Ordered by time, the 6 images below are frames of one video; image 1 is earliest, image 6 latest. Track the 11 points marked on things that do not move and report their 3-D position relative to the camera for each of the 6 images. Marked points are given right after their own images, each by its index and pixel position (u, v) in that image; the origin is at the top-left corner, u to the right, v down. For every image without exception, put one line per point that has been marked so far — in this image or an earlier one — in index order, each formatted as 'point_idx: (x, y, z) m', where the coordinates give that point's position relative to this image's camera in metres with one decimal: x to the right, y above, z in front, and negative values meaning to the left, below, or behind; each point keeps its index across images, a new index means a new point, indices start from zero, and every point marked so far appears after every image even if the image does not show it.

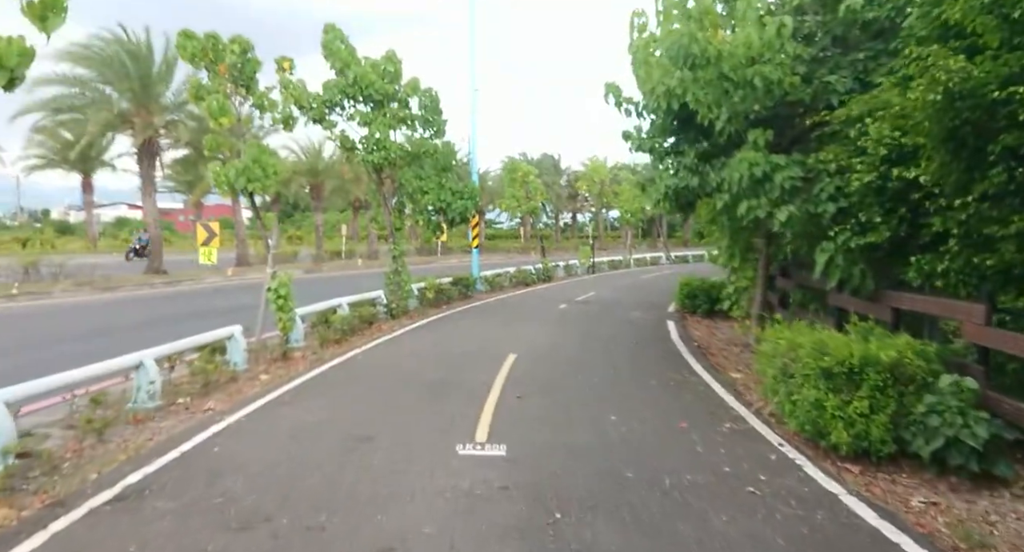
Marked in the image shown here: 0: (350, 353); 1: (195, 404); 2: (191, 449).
0: (-3.1, -1.5, +11.4) m
1: (-4.2, -1.7, +7.8) m
2: (-3.2, -1.7, +5.9) m
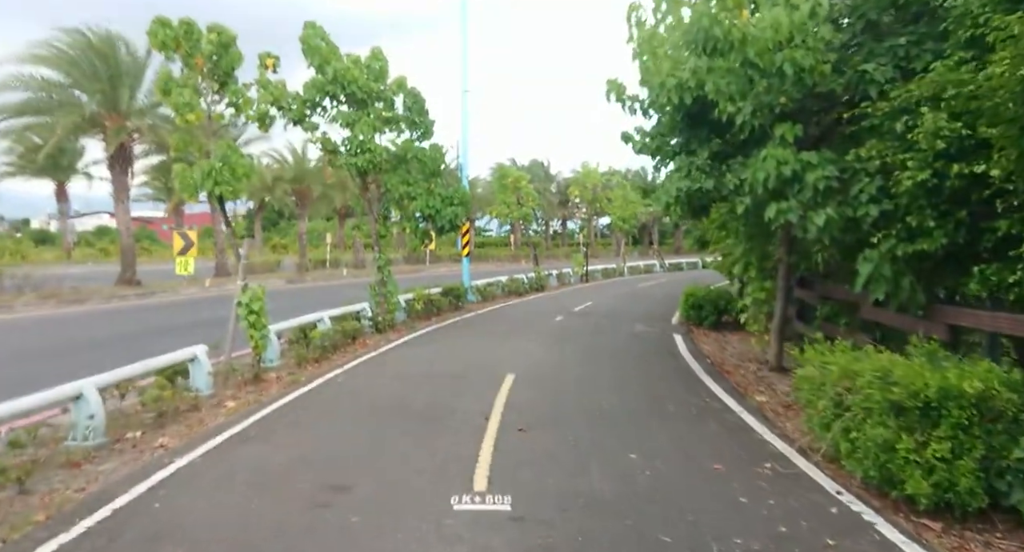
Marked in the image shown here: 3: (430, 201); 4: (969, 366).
0: (-3.2, -1.7, +10.4) m
1: (-4.2, -1.9, +6.7) m
2: (-3.1, -1.9, +4.8) m
3: (-2.3, +2.1, +16.4) m
4: (+3.6, -0.7, +4.7) m
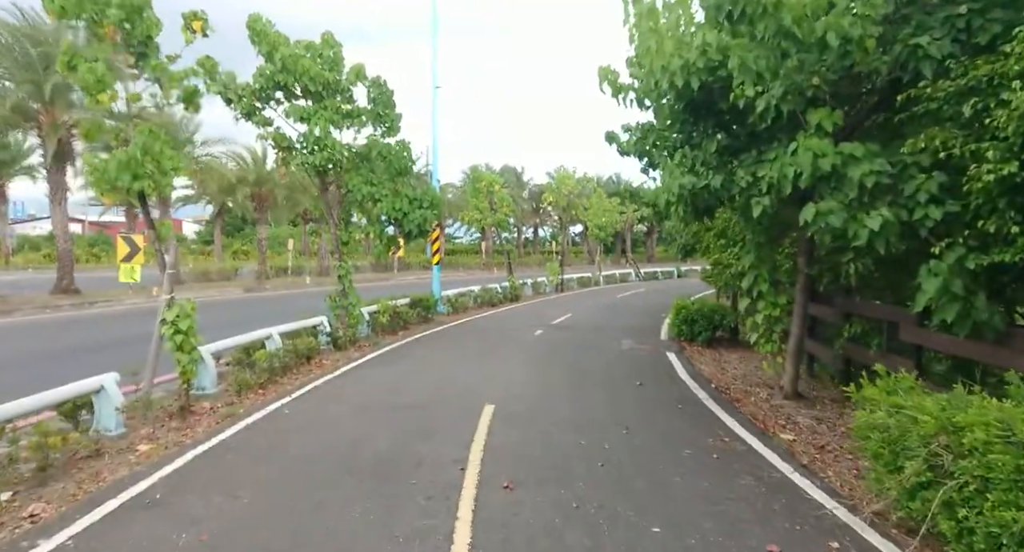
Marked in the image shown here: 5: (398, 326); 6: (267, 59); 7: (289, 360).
0: (-3.5, -1.9, +8.8) m
1: (-4.3, -2.0, +5.1) m
2: (-3.2, -2.0, +3.3) m
3: (-2.9, +1.8, +14.9) m
4: (+3.6, -0.8, +3.5) m
5: (-3.3, -1.4, +16.9) m
6: (-5.6, +5.1, +13.8) m
7: (-4.1, -1.5, +10.9) m
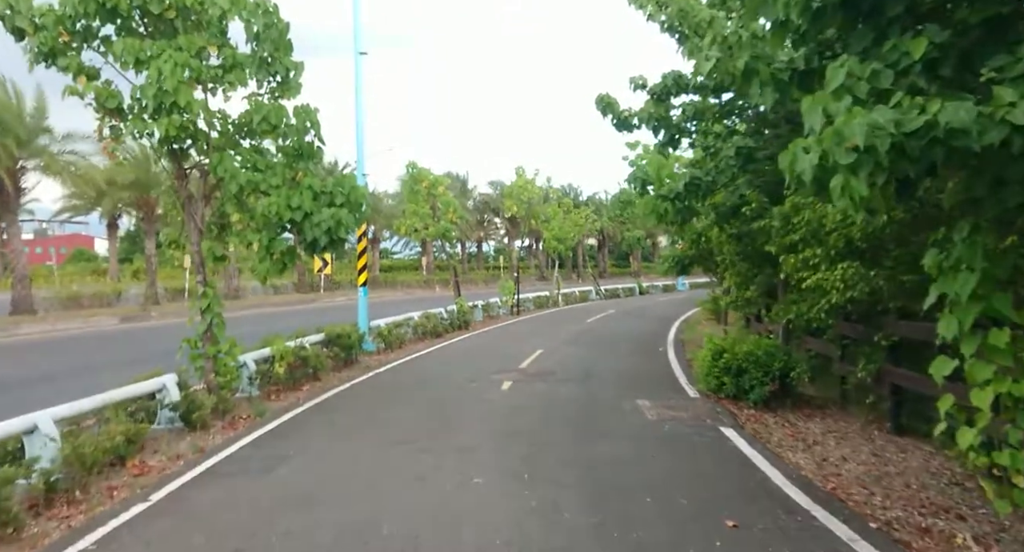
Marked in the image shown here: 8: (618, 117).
0: (-3.6, -2.2, +3.8) m
1: (-4.1, -2.3, +0.1) m
2: (-2.8, -2.2, -1.6) m
3: (-3.7, +1.3, +10.0) m
4: (+3.9, -1.0, -0.7) m
5: (-4.2, -2.0, +11.9) m
6: (-6.3, +4.6, +8.8) m
7: (-4.5, -2.0, +5.9) m
8: (+1.9, +2.9, +10.8) m
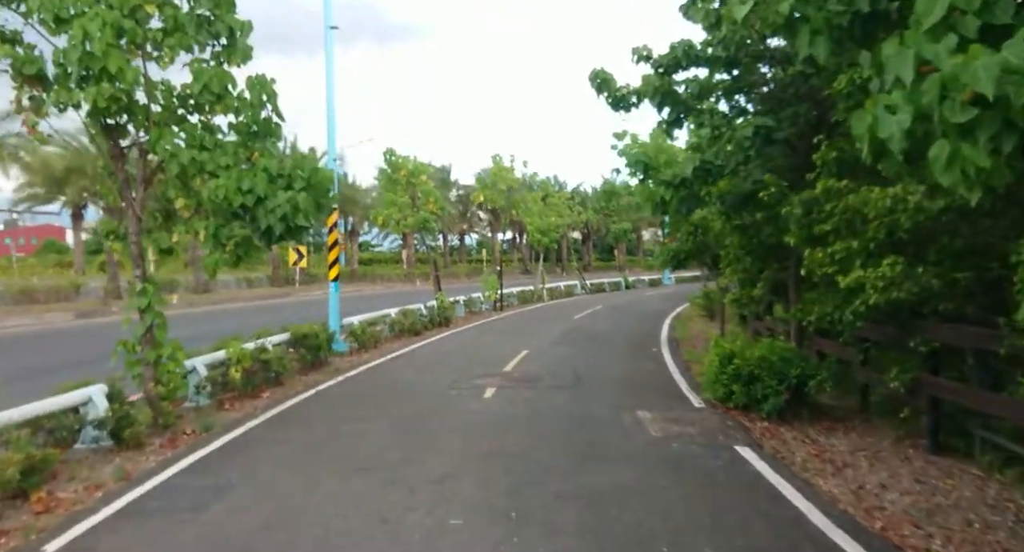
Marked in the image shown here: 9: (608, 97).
0: (-3.7, -2.2, +2.7) m
1: (-4.0, -2.3, -1.1) m
2: (-2.7, -2.2, -2.8) m
3: (-3.9, +1.4, +8.8) m
4: (+4.0, -1.1, -1.7) m
5: (-4.5, -1.9, +10.7) m
6: (-6.5, +4.7, +7.5) m
7: (-4.6, -1.9, +4.7) m
8: (+1.7, +3.0, +9.7) m
9: (+1.6, +2.9, +9.8) m
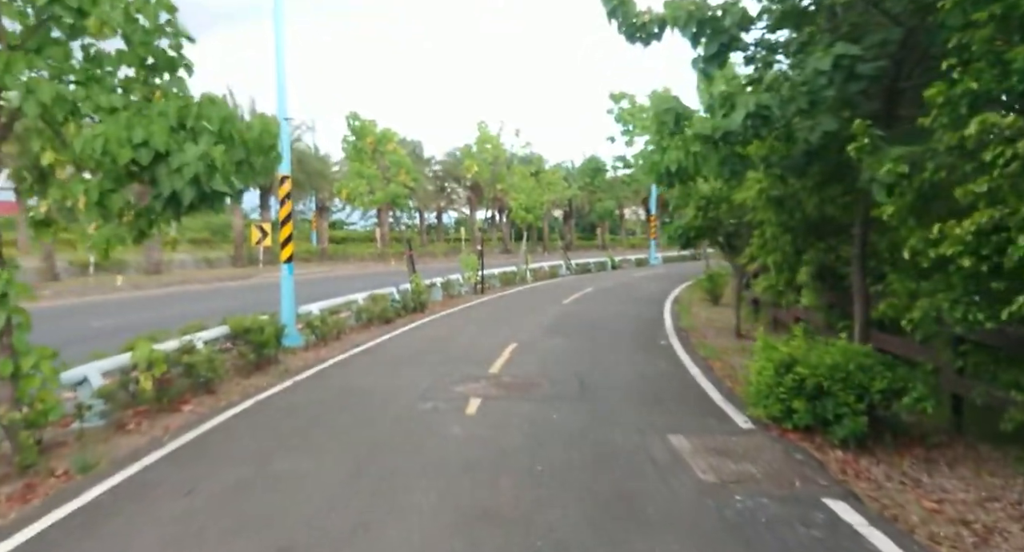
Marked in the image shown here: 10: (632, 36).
0: (-3.6, -2.2, +0.5) m
1: (-3.8, -2.4, -3.2) m
2: (-2.4, -2.4, -4.9) m
3: (-4.0, +1.6, +6.5) m
4: (+4.2, -1.2, -3.6) m
5: (-4.7, -1.6, +8.5) m
6: (-6.5, +4.8, +5.0) m
7: (-4.5, -1.9, +2.5) m
8: (+1.5, +3.2, +7.5) m
9: (+1.4, +3.2, +7.6) m
10: (+1.6, +3.0, +7.6) m
